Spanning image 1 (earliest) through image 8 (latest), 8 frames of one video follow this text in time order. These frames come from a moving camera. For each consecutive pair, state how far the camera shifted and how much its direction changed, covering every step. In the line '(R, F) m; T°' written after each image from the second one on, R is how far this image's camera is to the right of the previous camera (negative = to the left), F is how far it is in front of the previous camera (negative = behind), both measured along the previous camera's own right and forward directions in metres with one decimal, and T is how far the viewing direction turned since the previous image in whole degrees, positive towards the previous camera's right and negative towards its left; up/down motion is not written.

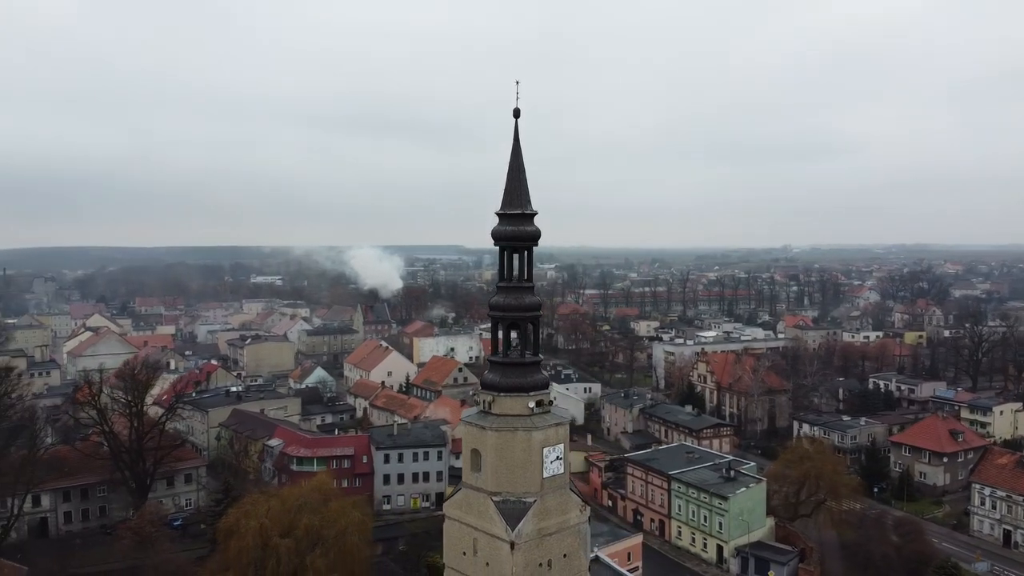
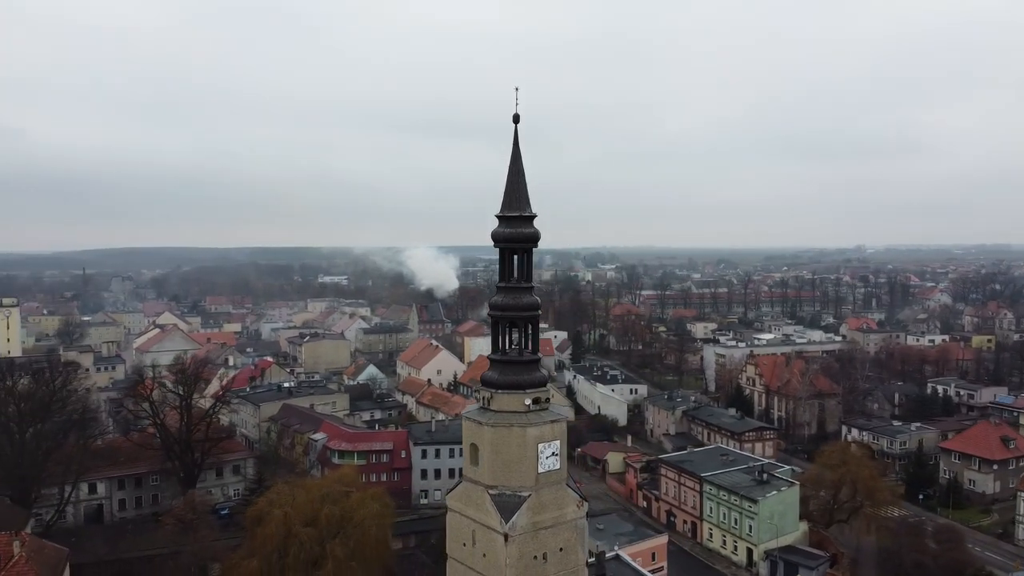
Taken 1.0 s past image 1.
(+1.6, -0.5) m; -5°
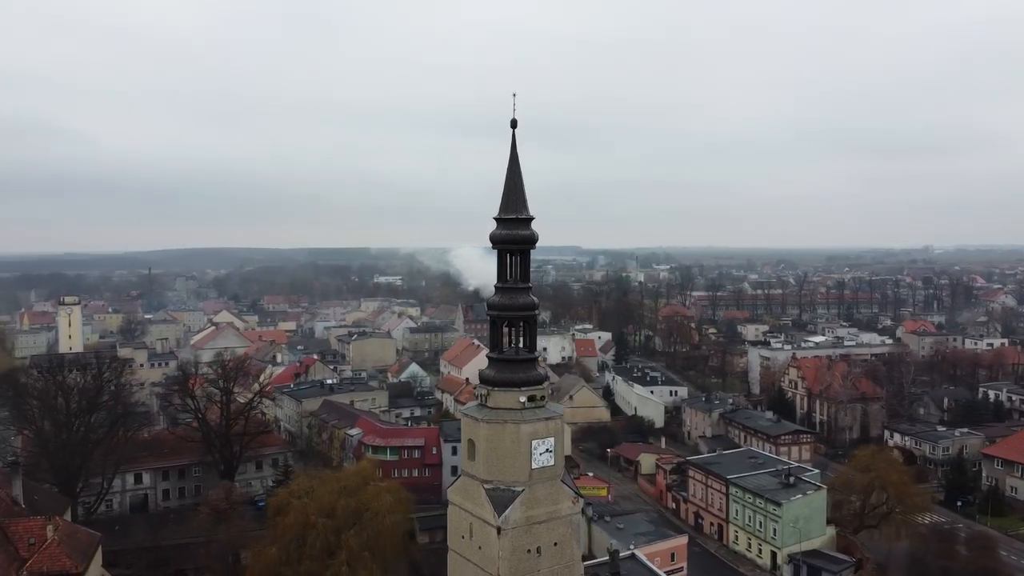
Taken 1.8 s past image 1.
(+1.5, -0.5) m; -4°
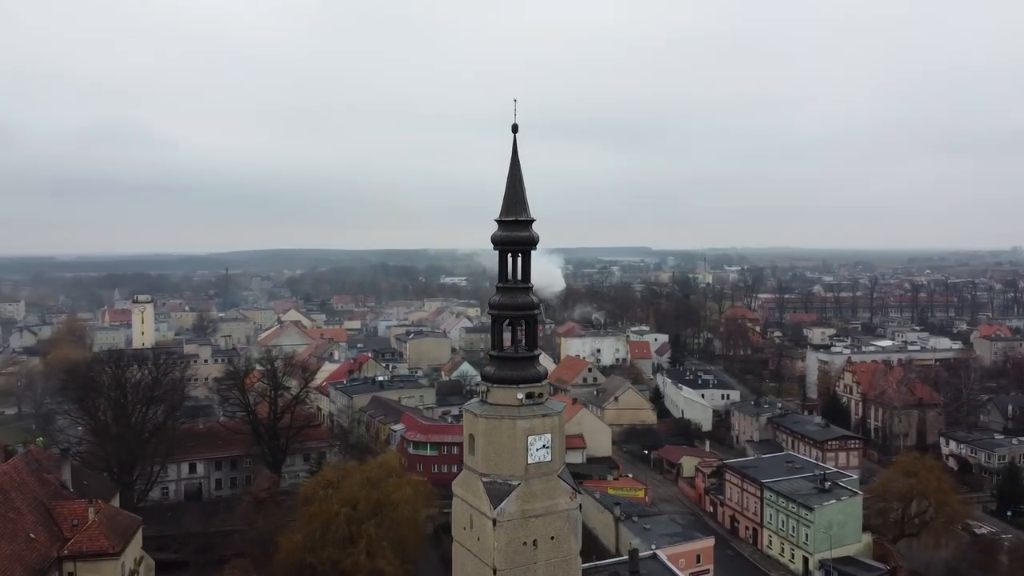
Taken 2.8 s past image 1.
(+1.8, -0.5) m; -5°
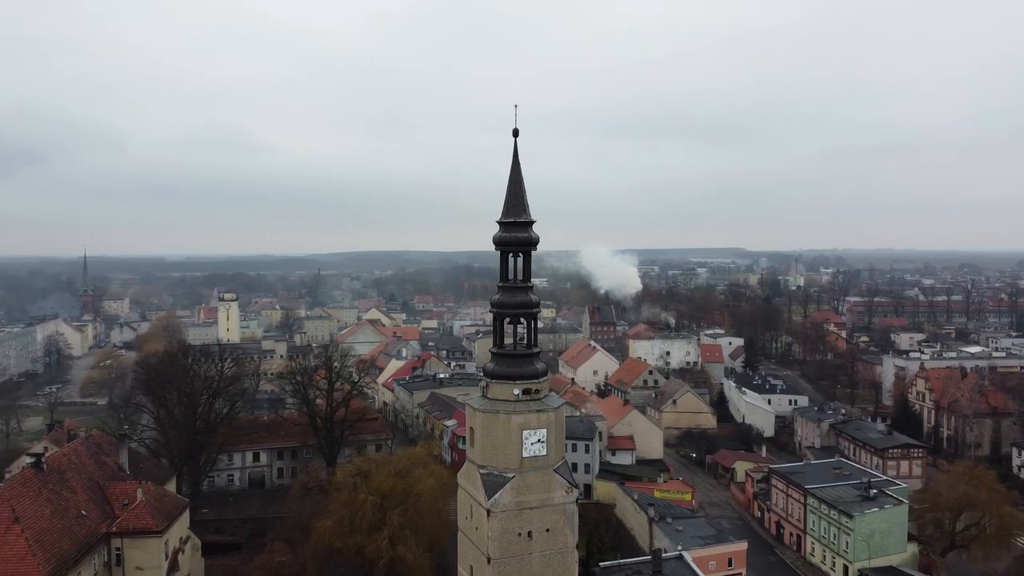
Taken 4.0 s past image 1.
(+2.4, -0.6) m; -6°
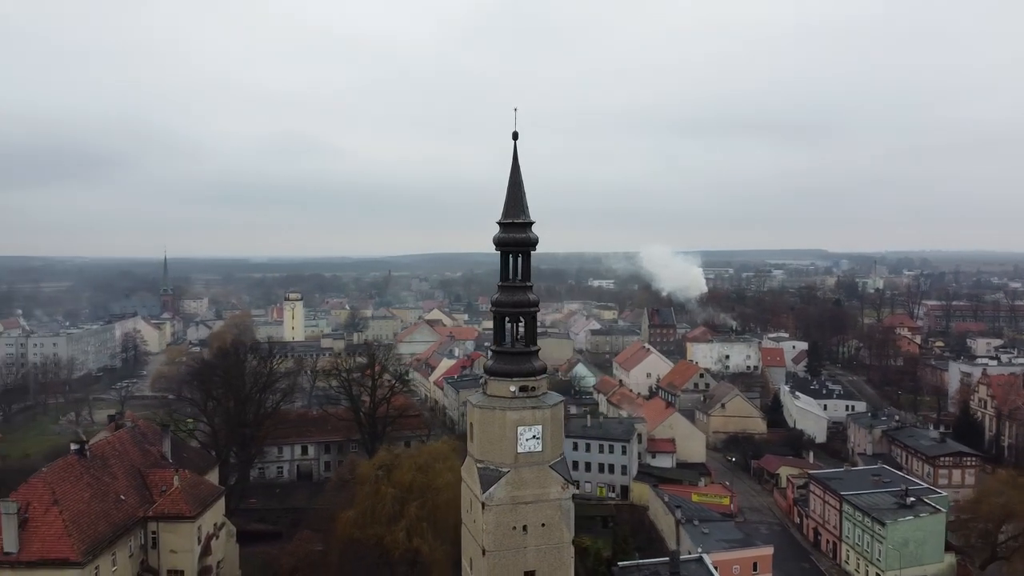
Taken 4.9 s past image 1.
(+2.0, -0.4) m; -5°
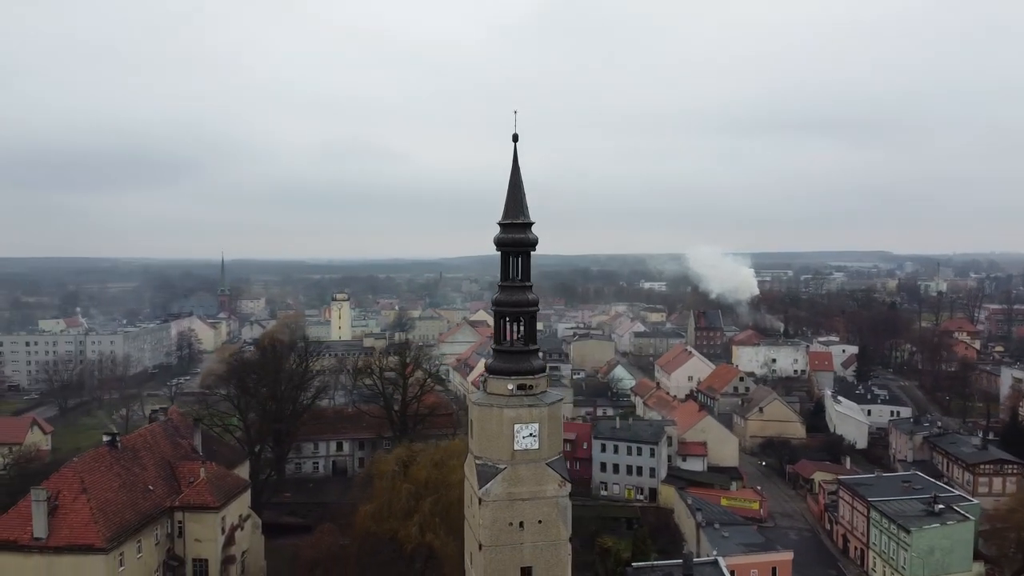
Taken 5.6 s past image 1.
(+1.5, -0.3) m; -4°
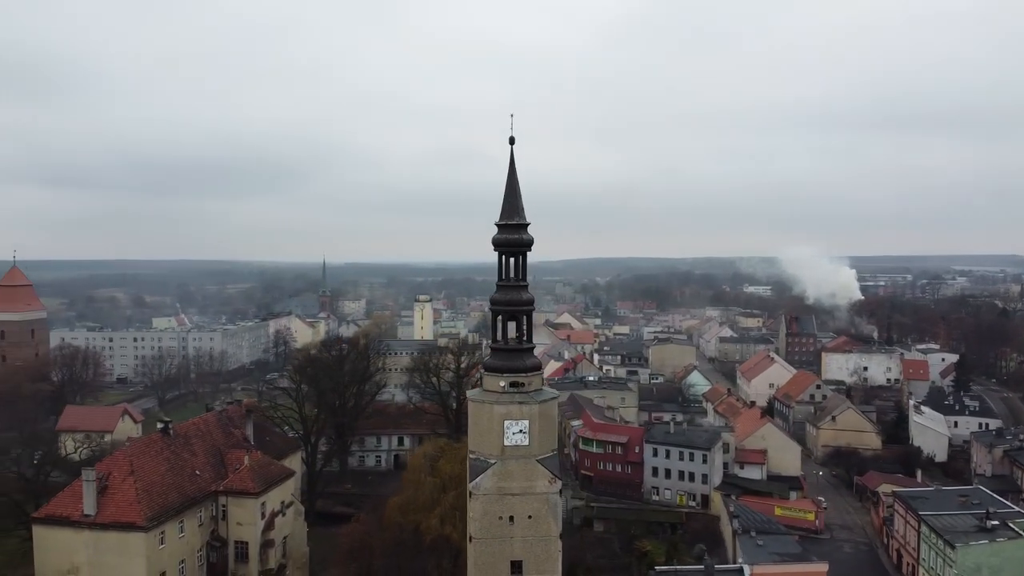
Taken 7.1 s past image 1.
(+3.1, -0.4) m; -8°
